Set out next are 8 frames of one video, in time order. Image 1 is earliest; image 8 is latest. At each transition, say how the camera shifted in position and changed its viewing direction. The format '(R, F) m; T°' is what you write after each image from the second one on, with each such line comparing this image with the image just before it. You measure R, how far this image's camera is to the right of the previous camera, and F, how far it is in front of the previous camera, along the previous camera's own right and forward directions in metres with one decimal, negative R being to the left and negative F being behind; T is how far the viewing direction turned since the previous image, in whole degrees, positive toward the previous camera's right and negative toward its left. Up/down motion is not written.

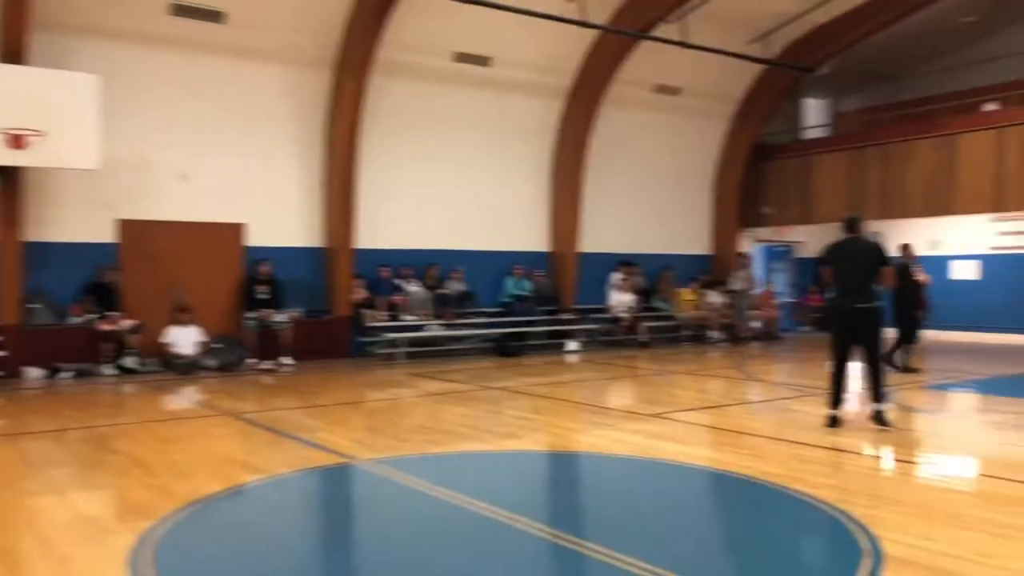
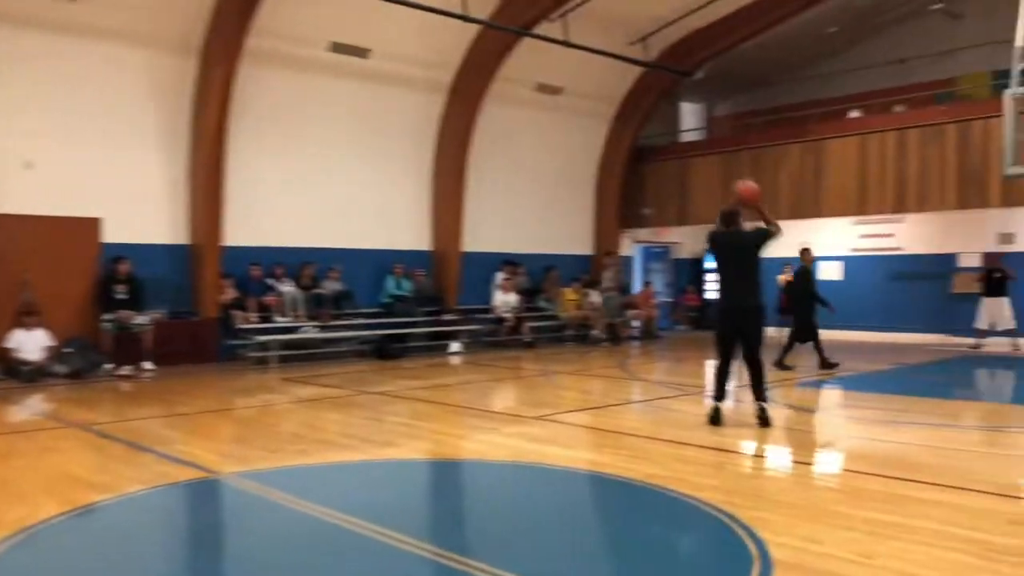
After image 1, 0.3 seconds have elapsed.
(0.0, +0.3) m; +8°
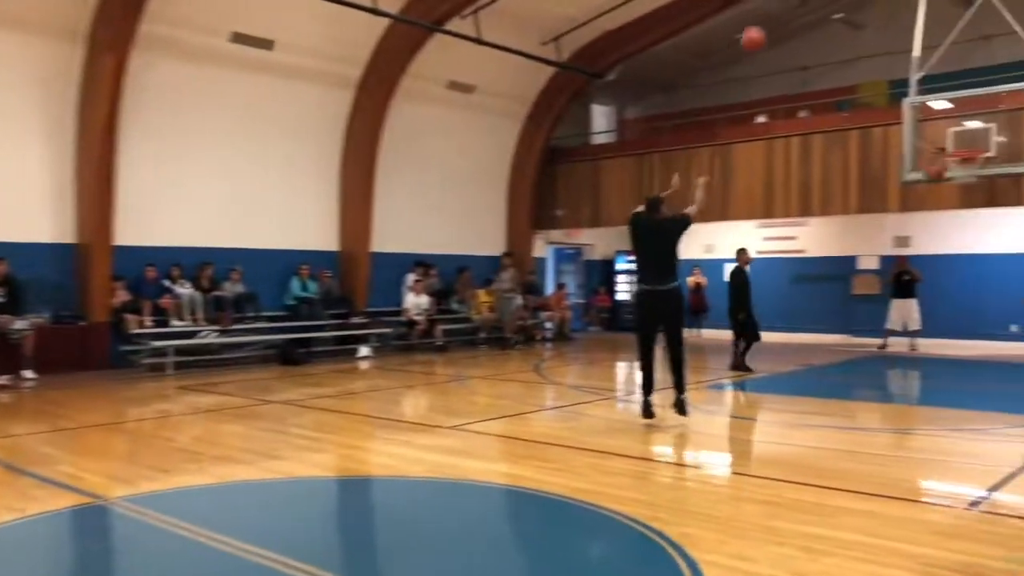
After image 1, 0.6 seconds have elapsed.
(0.0, +0.2) m; +6°
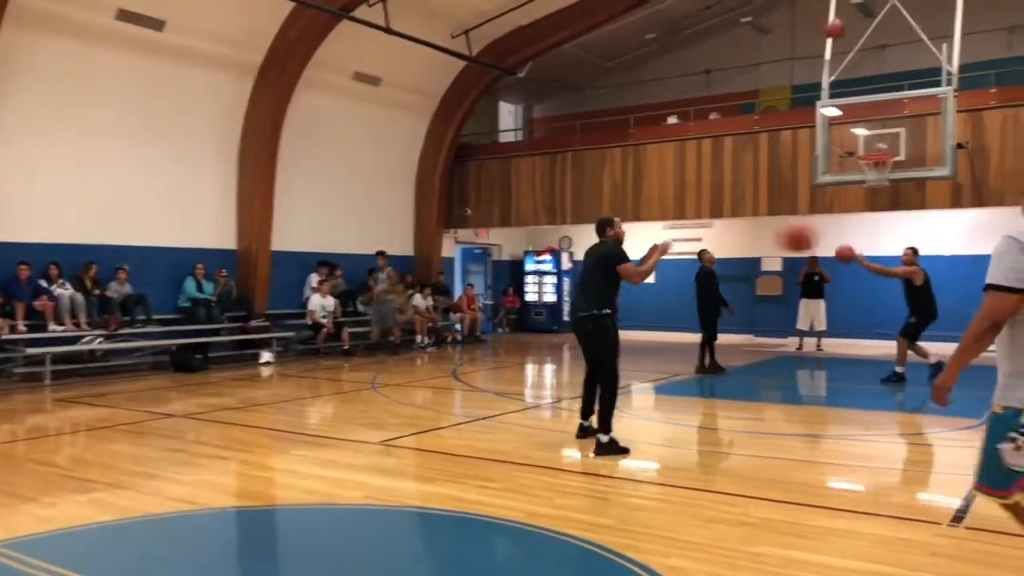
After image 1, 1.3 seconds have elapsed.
(-0.3, +0.4) m; +7°
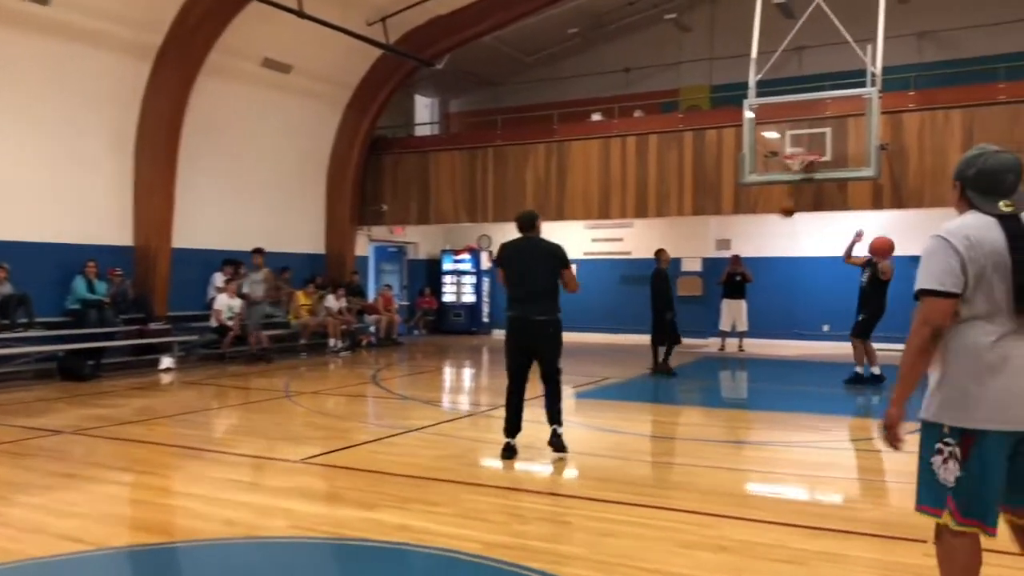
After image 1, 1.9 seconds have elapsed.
(-0.2, +0.4) m; +6°
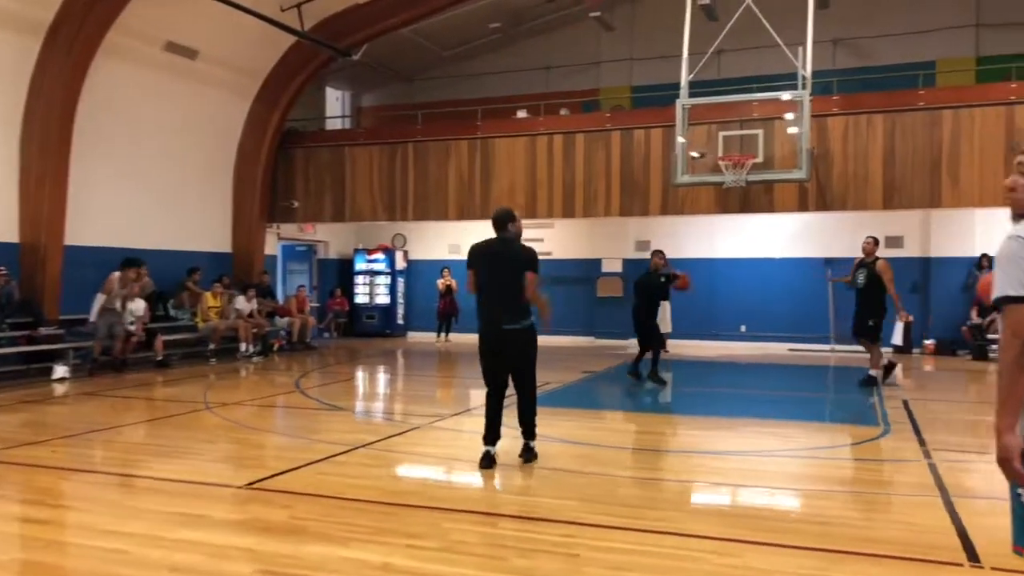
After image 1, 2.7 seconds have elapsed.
(-0.4, +0.4) m; +7°
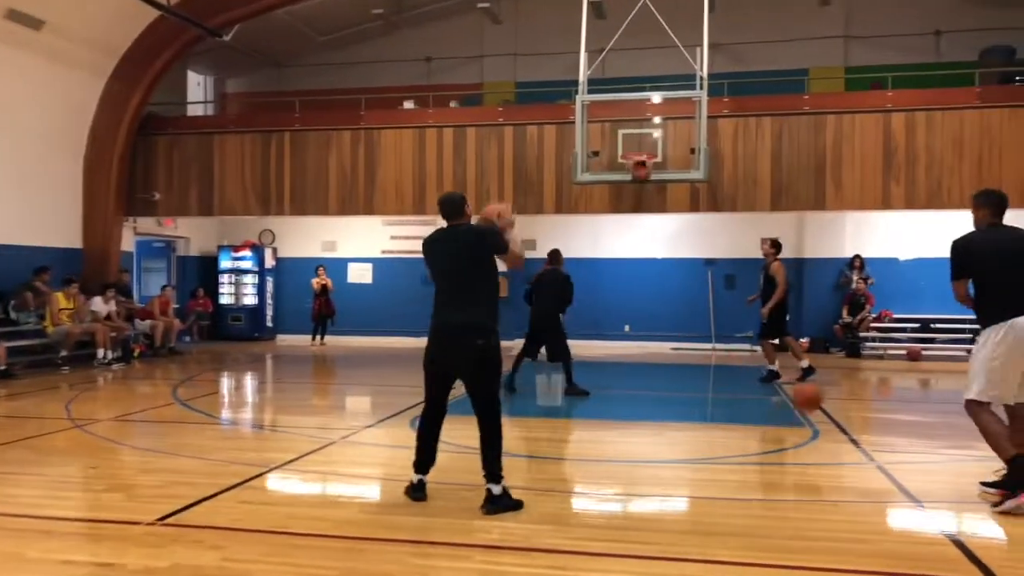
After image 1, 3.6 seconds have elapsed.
(-0.5, +0.5) m; +10°
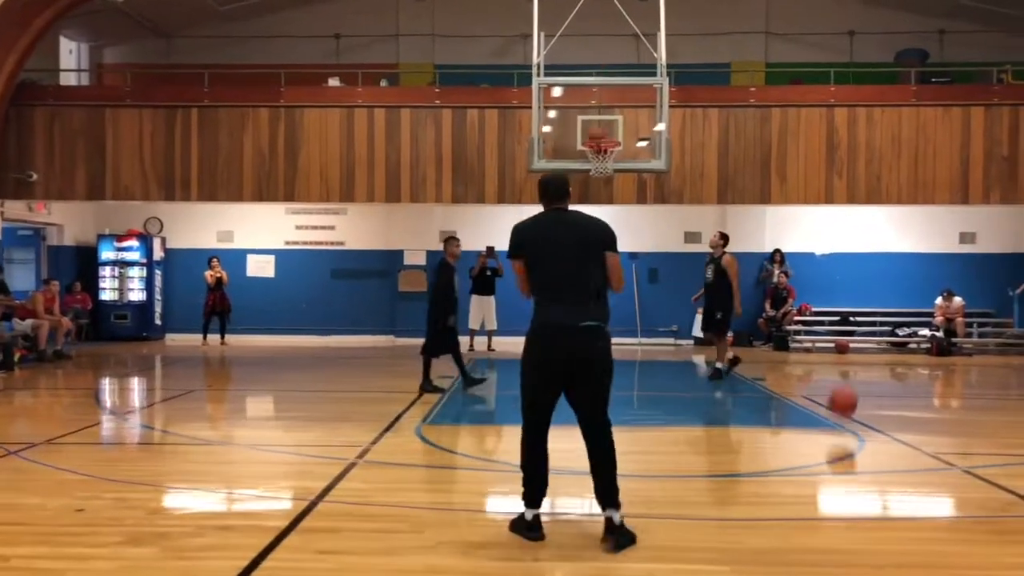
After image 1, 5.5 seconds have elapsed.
(-1.1, +0.7) m; +10°
